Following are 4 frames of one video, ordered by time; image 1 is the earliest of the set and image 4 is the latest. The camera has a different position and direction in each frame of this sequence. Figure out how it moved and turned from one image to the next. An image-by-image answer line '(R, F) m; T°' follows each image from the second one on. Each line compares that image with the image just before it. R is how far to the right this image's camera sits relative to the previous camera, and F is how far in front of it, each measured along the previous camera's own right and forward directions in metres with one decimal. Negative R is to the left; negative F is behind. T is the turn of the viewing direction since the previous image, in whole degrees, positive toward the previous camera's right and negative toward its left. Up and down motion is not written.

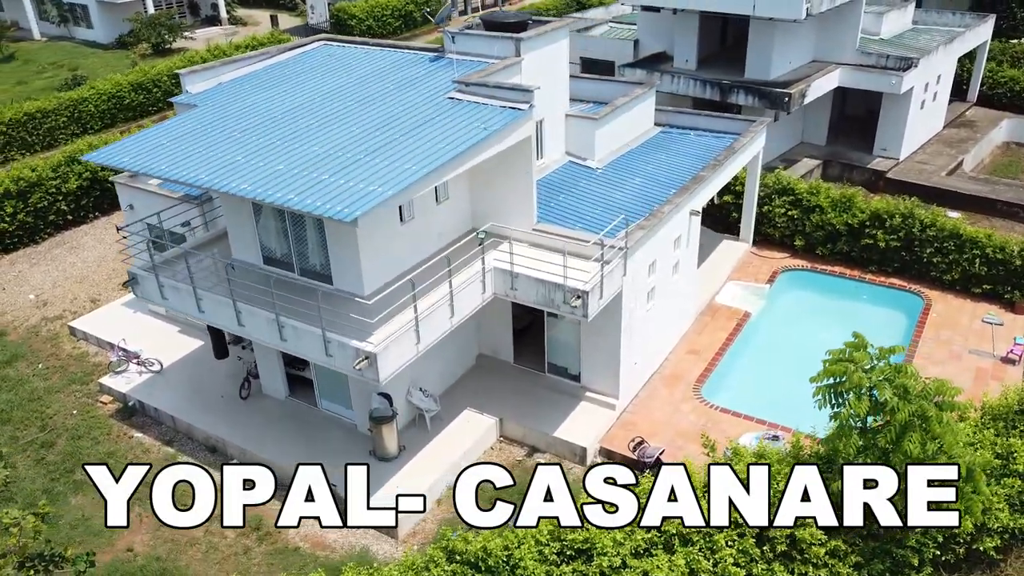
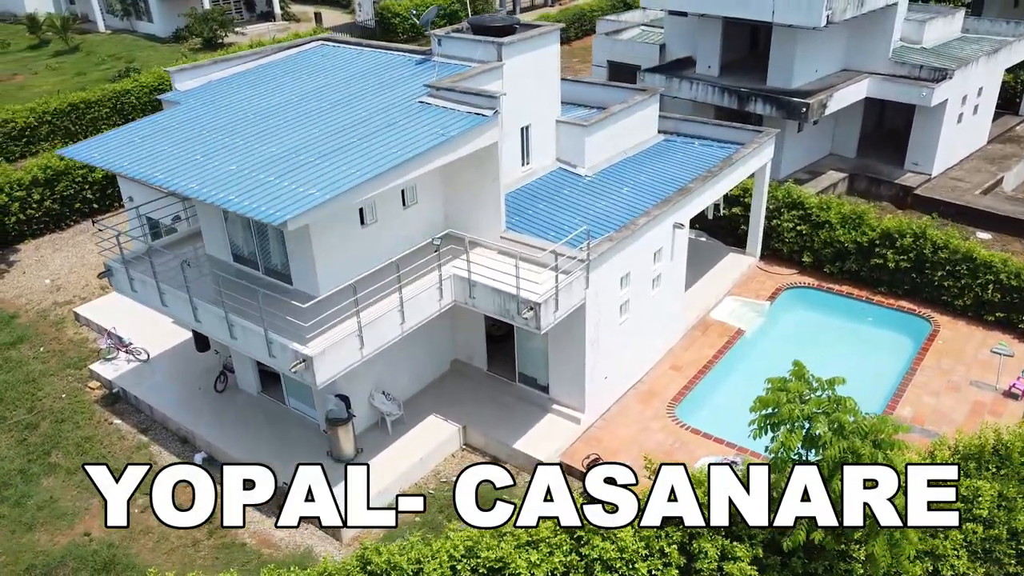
(+2.2, +0.3) m; -5°
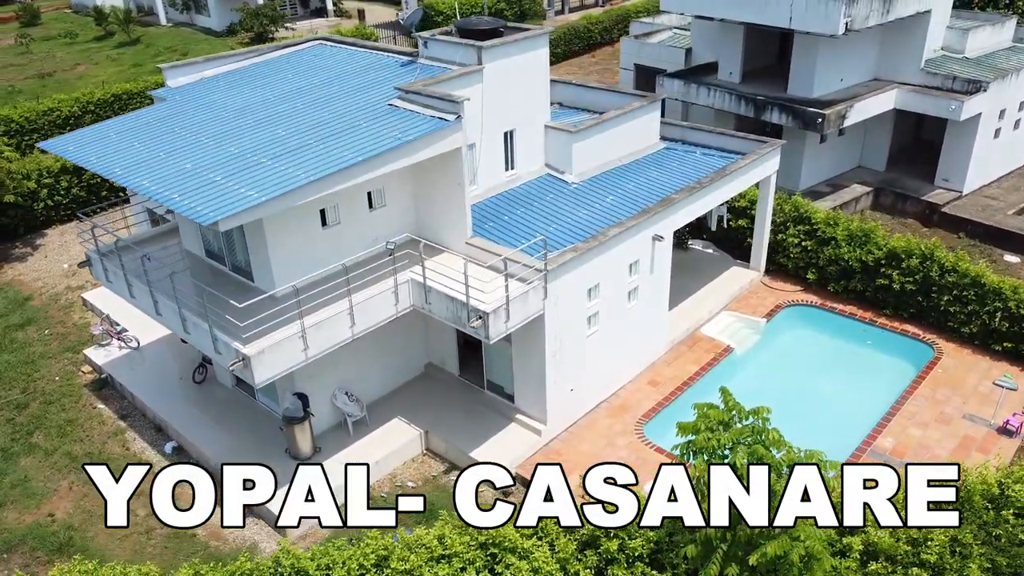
(+2.2, +0.3) m; -5°
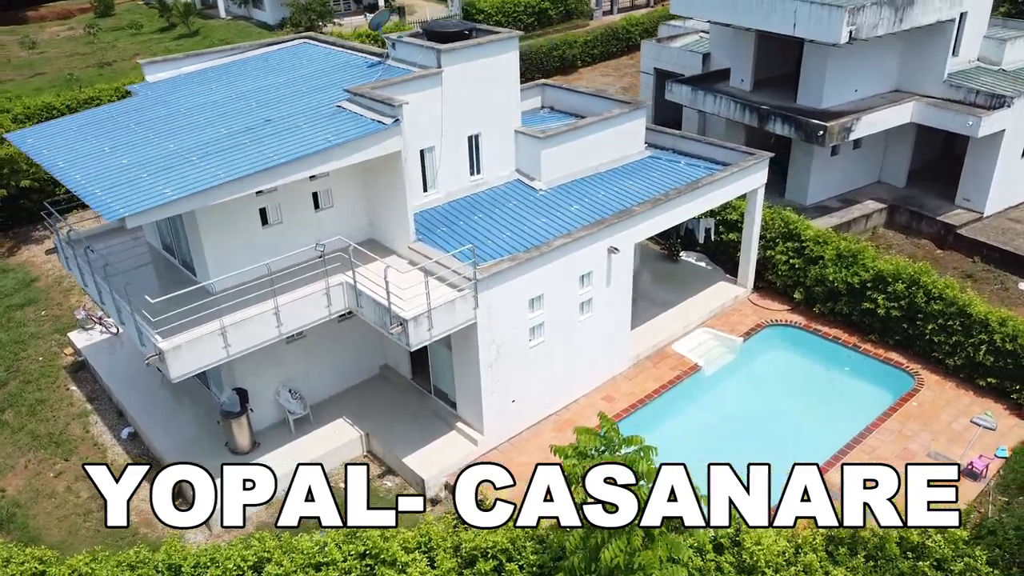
(+2.8, +0.4) m; -5°
